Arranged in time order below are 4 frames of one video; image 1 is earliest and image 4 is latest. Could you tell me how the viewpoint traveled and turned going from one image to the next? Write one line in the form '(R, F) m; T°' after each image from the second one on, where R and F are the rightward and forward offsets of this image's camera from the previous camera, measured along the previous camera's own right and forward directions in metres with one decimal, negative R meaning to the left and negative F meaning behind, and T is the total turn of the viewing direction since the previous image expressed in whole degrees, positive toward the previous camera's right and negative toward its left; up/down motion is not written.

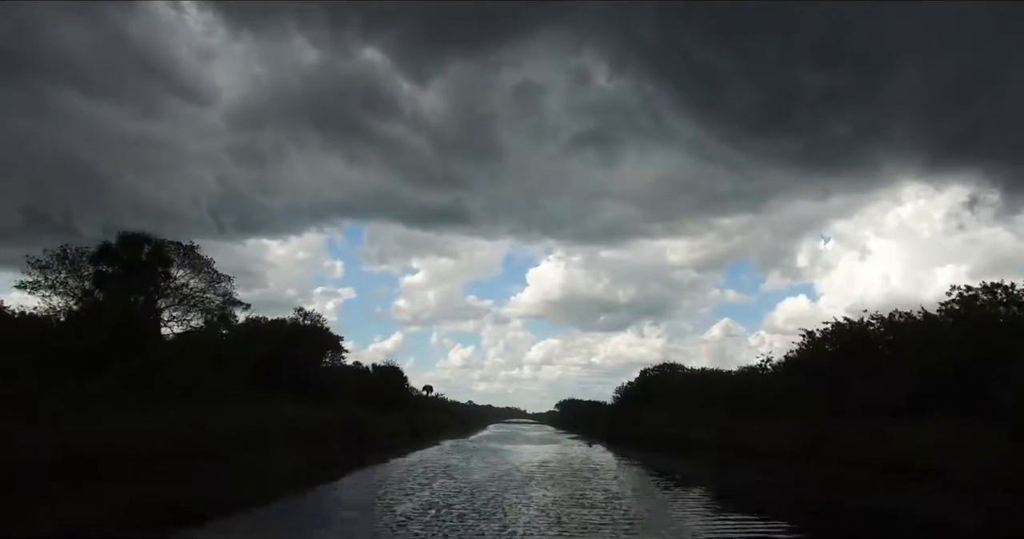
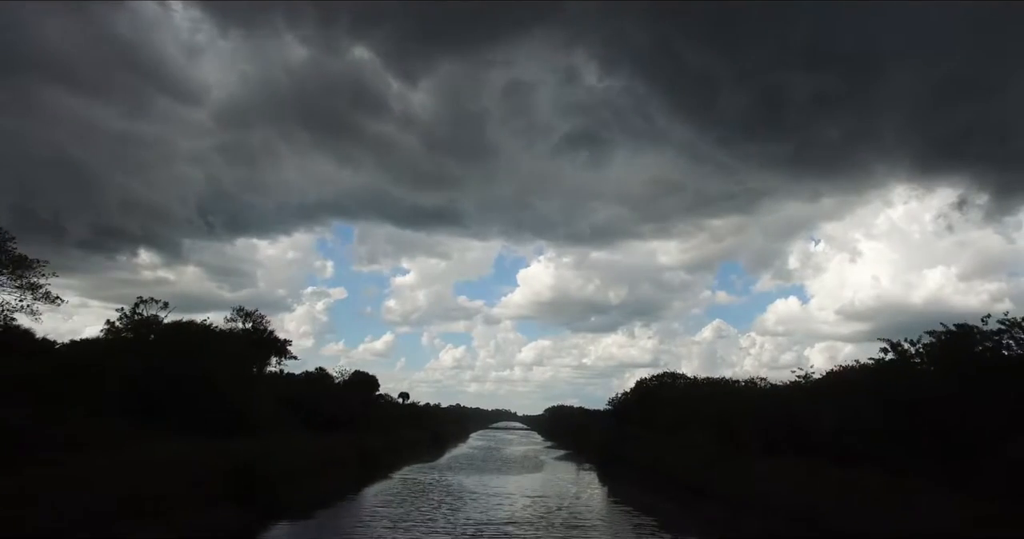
(+0.6, +6.0) m; +1°
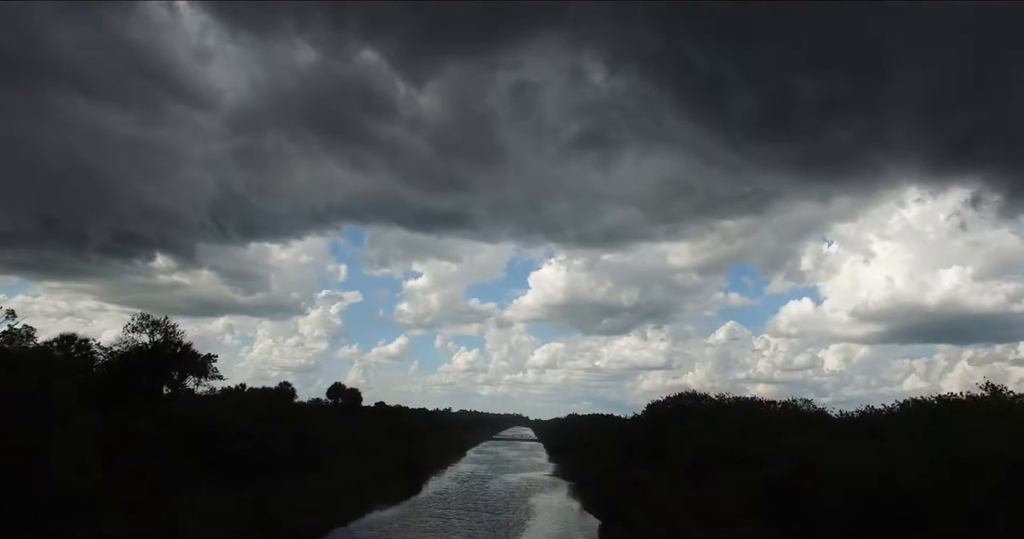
(+0.5, +2.0) m; -1°
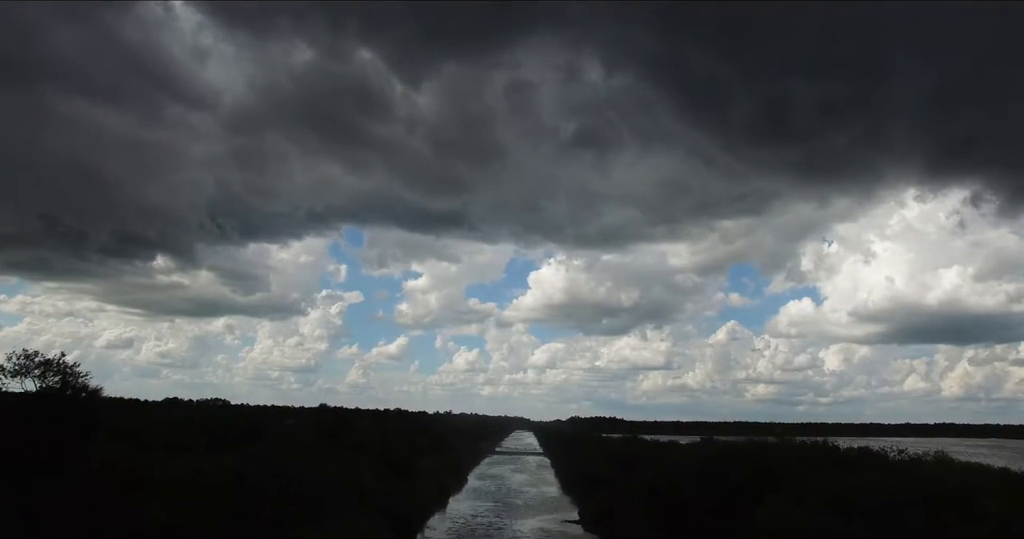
(-0.5, +6.7) m; 0°
